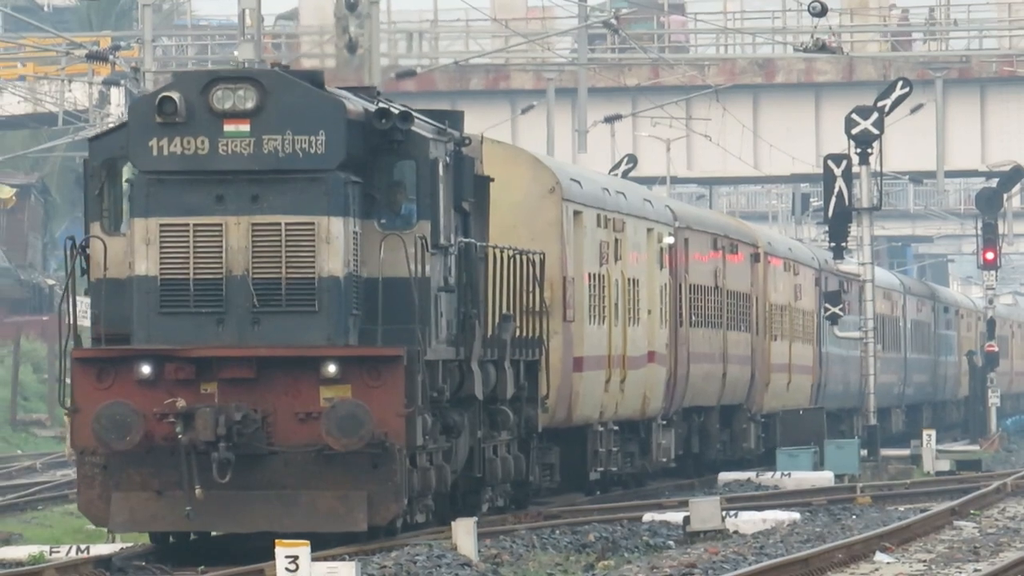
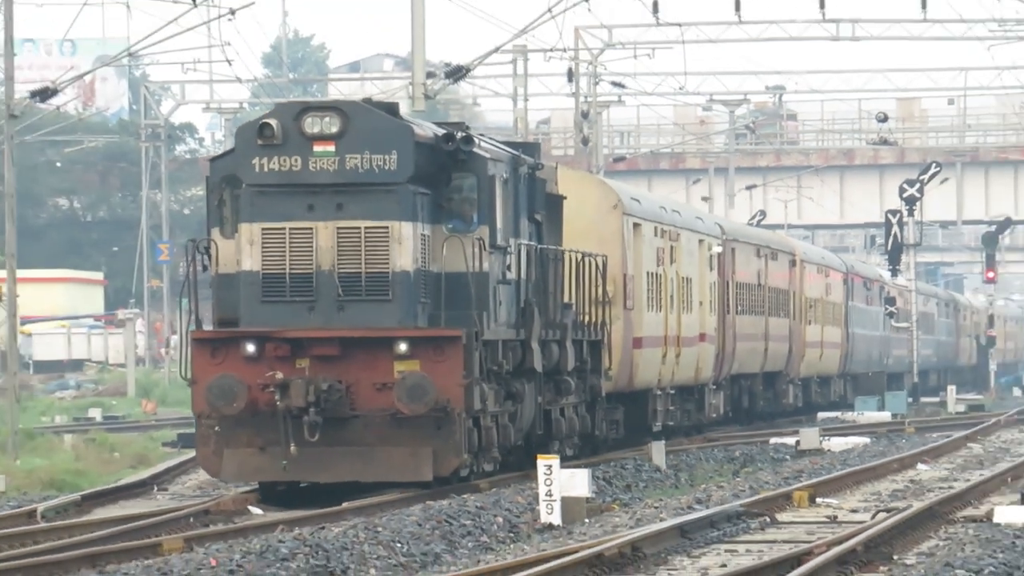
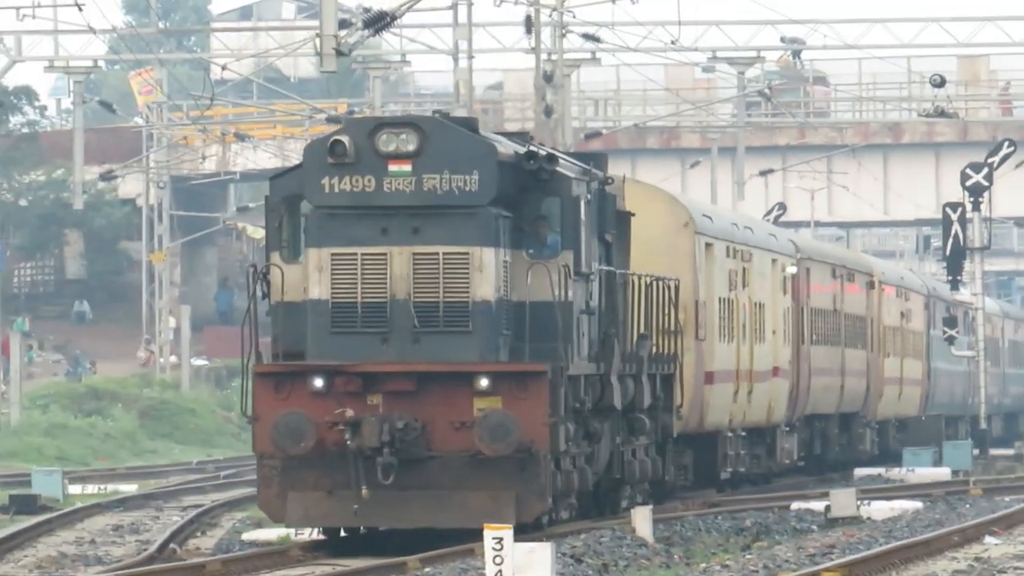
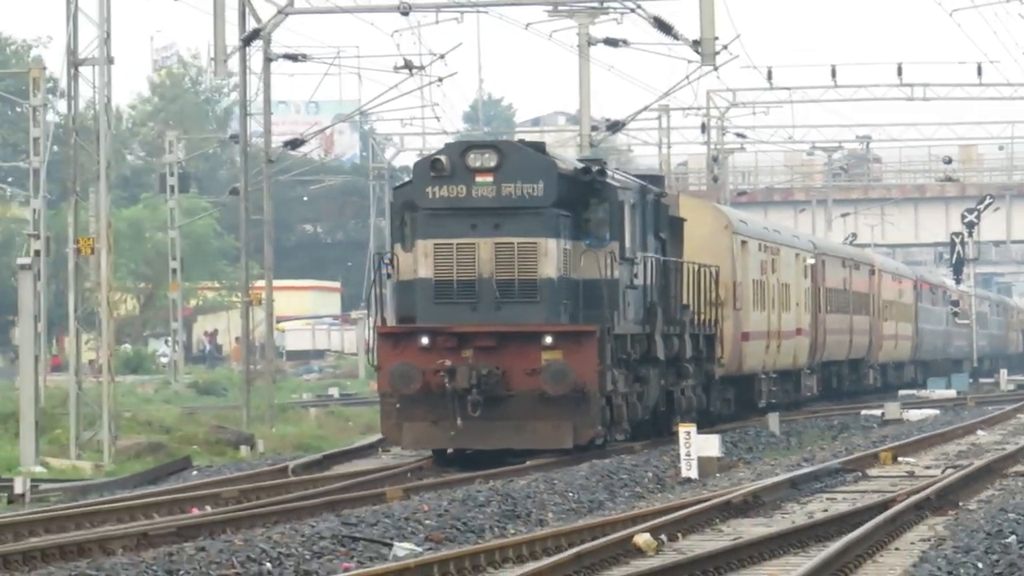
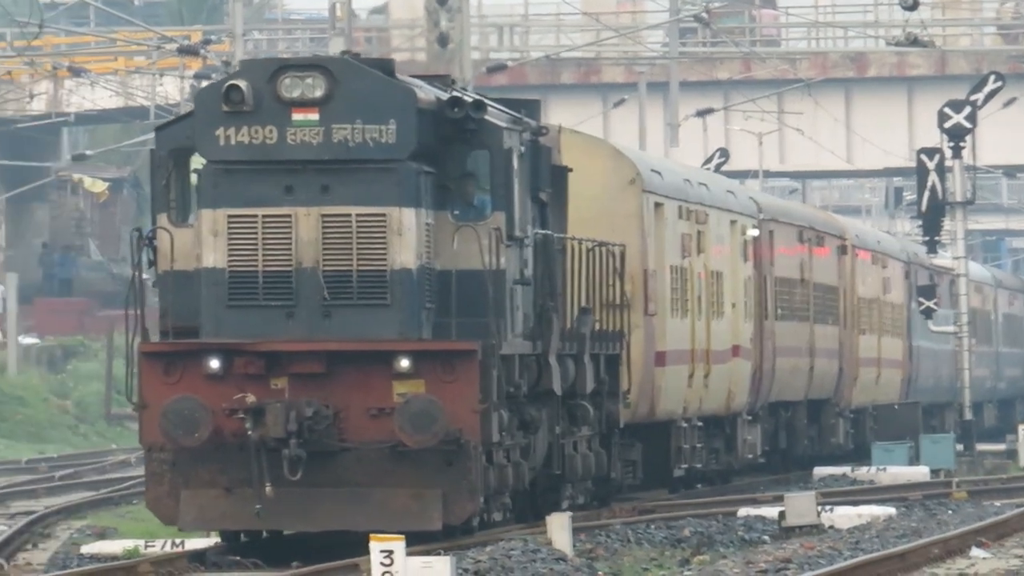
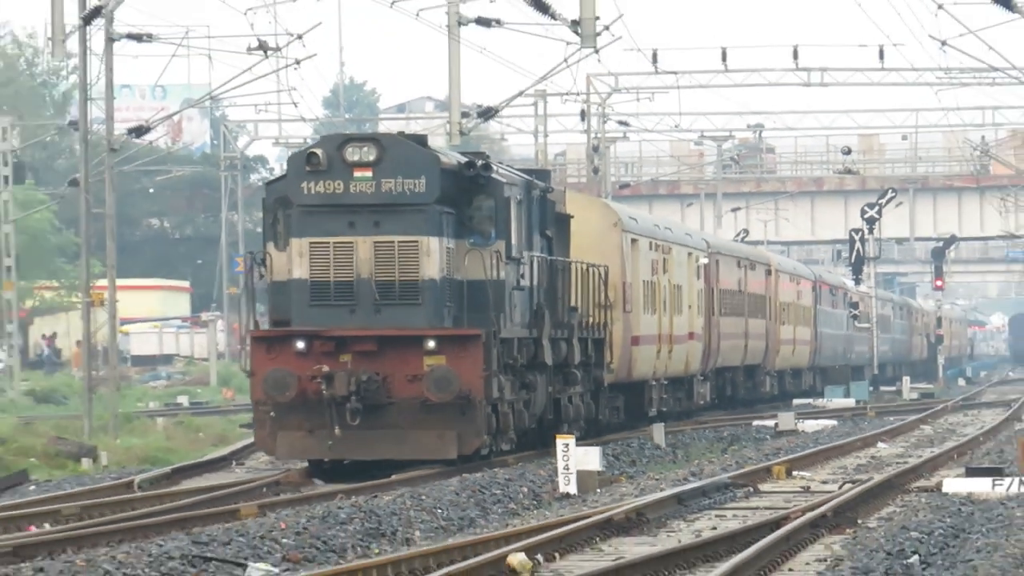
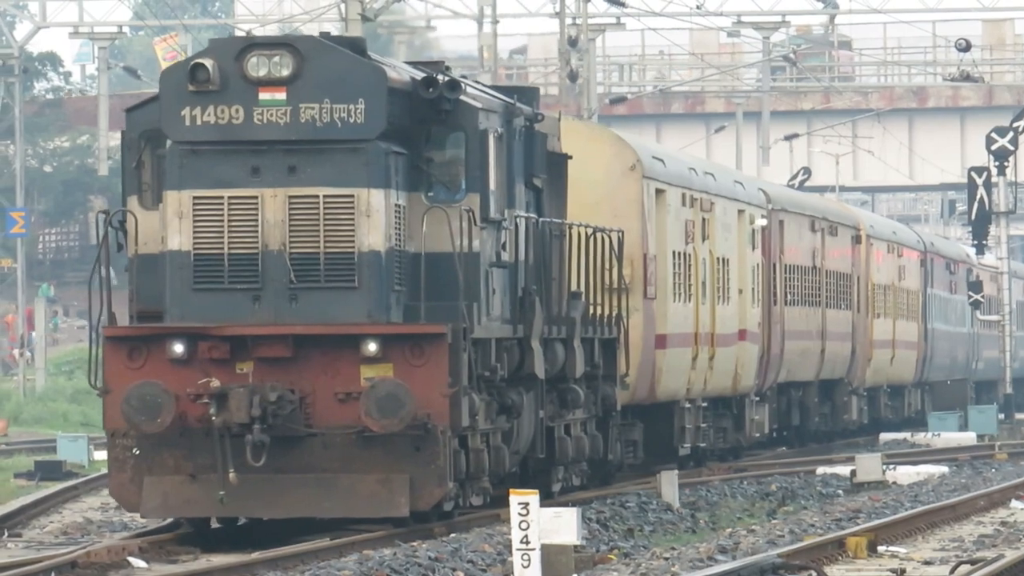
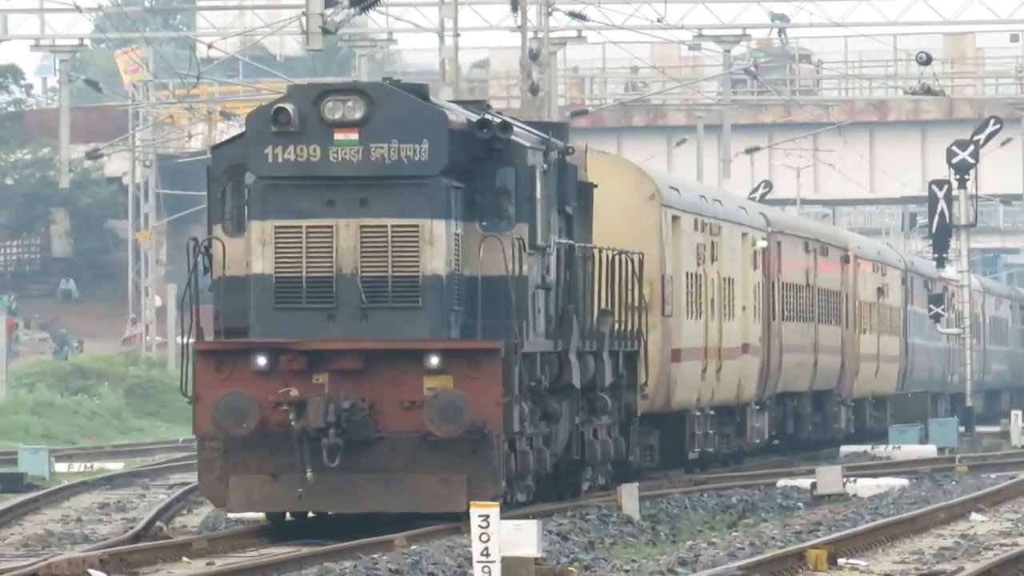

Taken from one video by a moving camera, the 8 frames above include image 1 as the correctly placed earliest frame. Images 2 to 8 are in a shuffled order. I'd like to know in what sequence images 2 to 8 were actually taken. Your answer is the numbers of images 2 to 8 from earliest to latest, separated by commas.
5, 3, 8, 7, 2, 6, 4
